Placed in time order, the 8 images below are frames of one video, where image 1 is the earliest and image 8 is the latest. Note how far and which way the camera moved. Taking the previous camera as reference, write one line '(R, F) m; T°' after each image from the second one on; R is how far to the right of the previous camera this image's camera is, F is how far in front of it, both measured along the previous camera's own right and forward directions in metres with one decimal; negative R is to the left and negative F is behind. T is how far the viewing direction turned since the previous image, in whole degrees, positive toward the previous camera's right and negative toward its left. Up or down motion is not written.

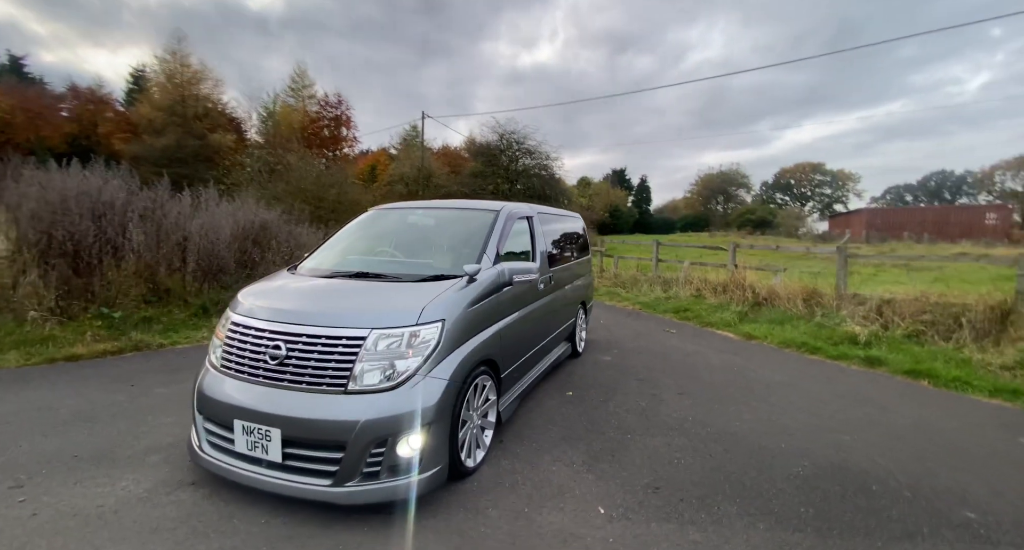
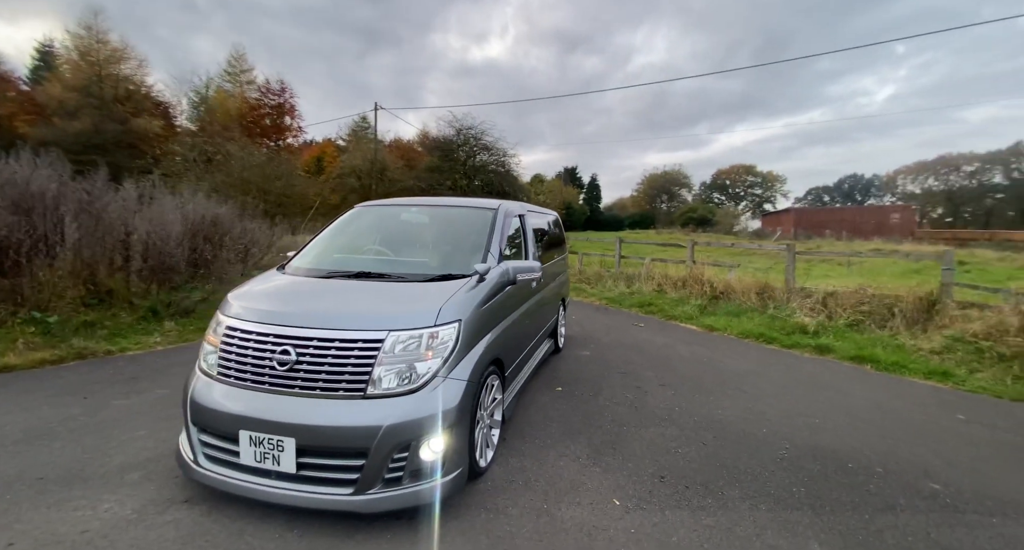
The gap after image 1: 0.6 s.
(-0.4, 0.0) m; +6°
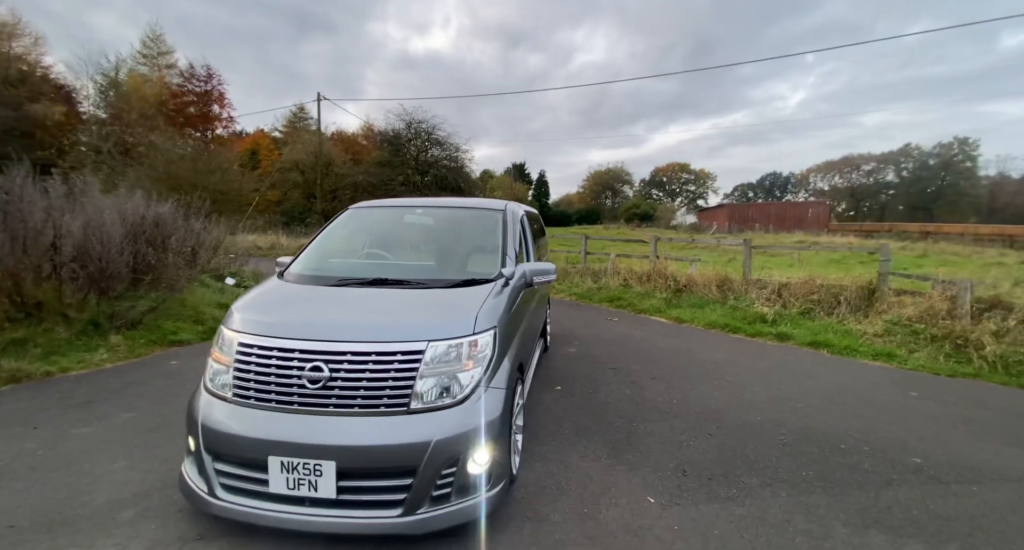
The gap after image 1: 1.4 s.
(-0.5, +0.1) m; +7°
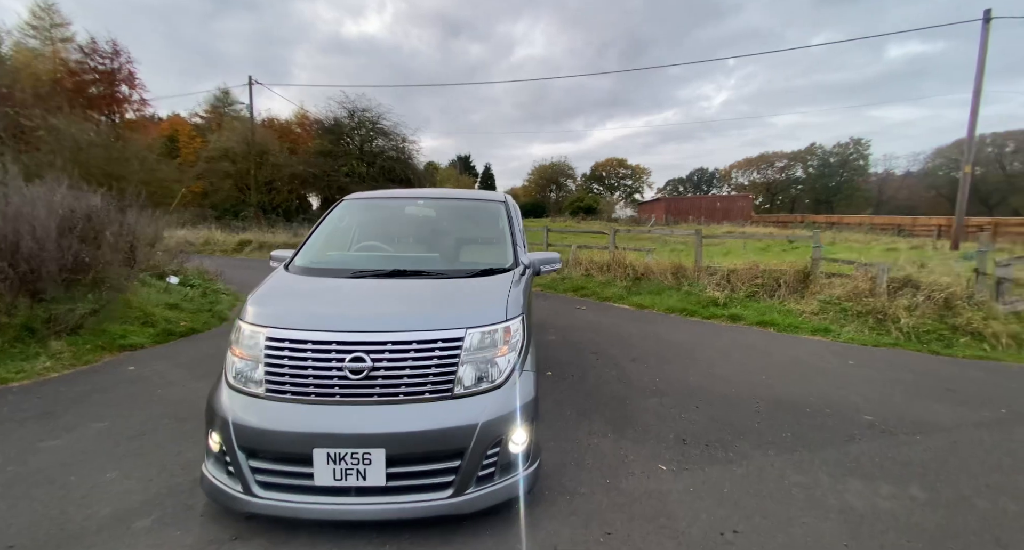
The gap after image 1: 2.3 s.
(-0.5, -0.1) m; +7°
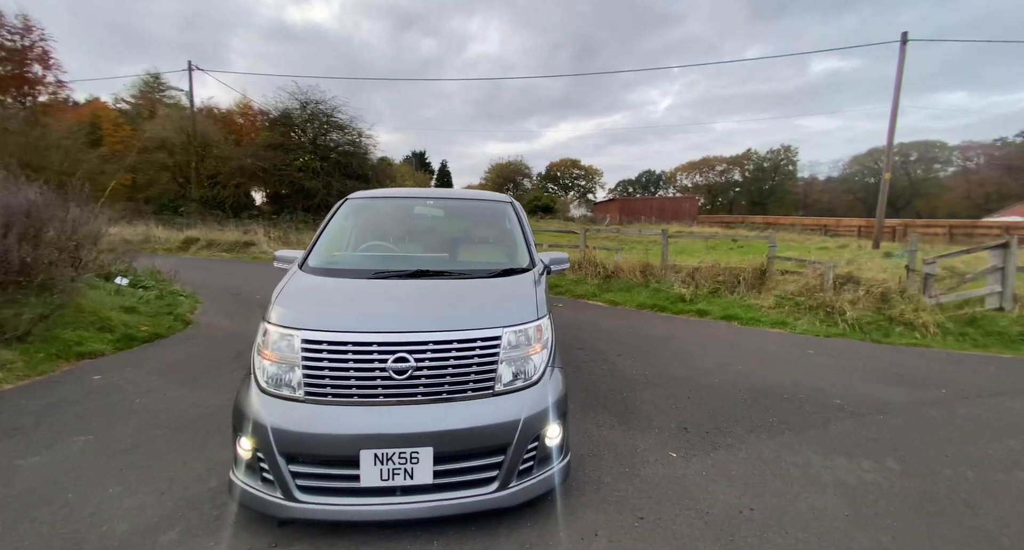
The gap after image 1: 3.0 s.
(-0.4, 0.0) m; +6°
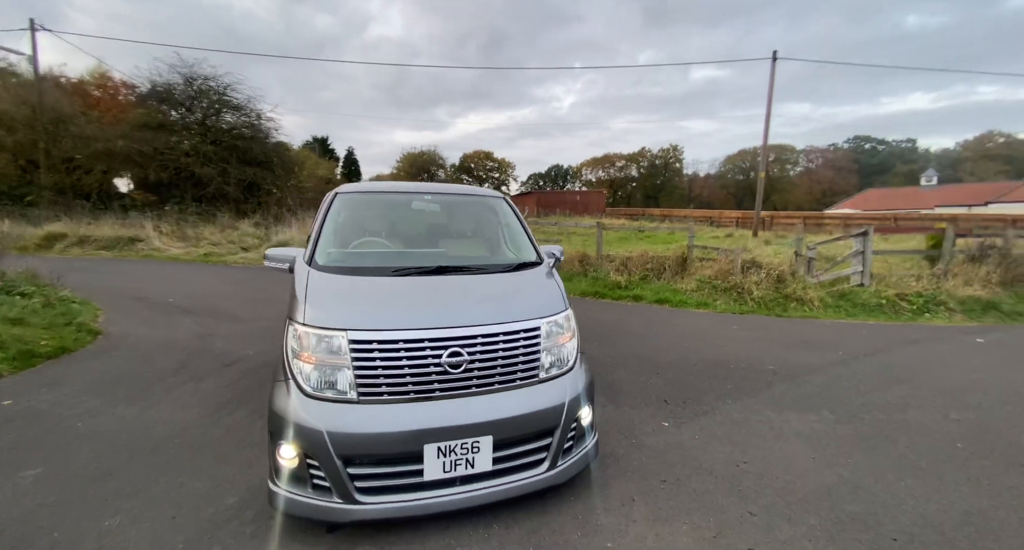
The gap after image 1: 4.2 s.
(-0.7, 0.0) m; +12°
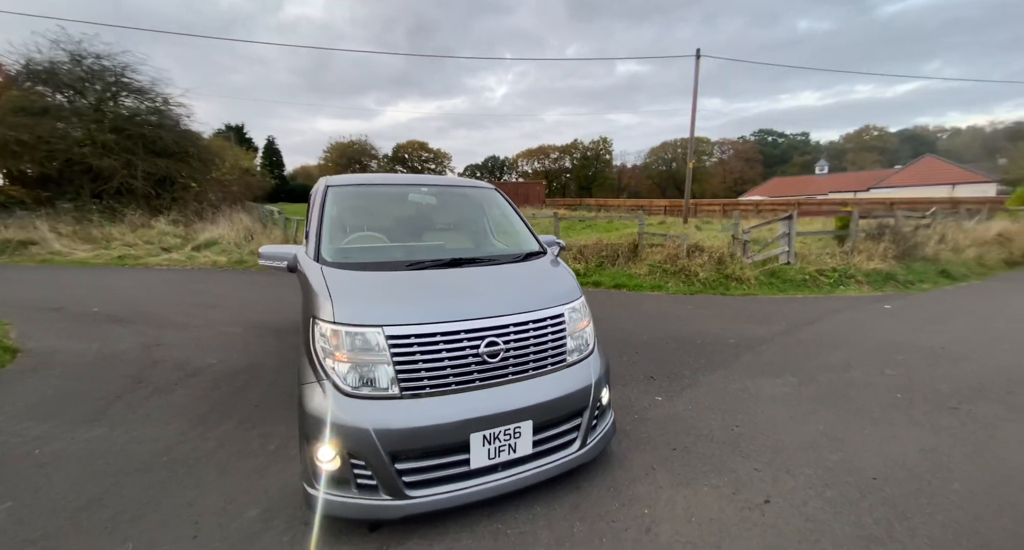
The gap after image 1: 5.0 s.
(-0.5, 0.0) m; +8°
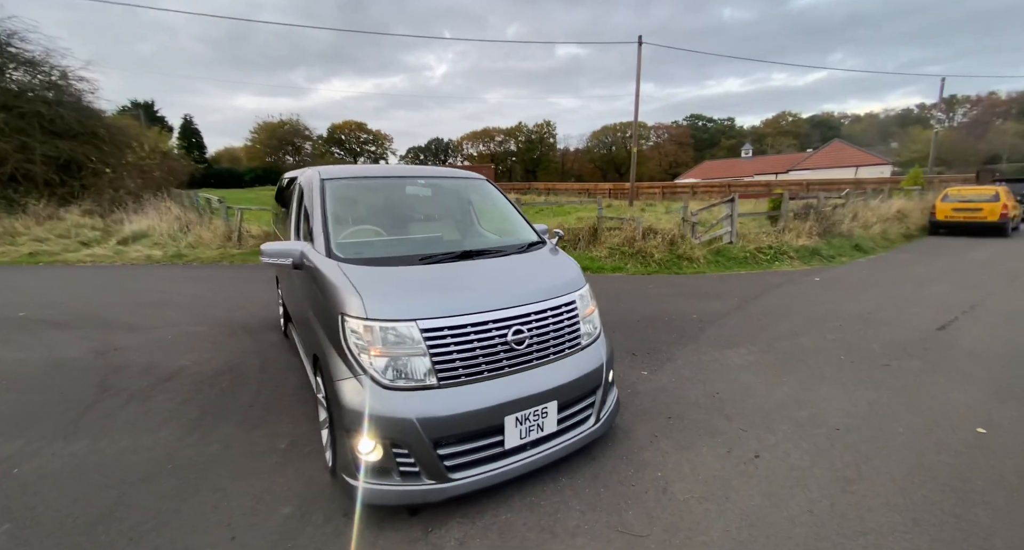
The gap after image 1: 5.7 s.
(-0.4, -0.1) m; +7°
